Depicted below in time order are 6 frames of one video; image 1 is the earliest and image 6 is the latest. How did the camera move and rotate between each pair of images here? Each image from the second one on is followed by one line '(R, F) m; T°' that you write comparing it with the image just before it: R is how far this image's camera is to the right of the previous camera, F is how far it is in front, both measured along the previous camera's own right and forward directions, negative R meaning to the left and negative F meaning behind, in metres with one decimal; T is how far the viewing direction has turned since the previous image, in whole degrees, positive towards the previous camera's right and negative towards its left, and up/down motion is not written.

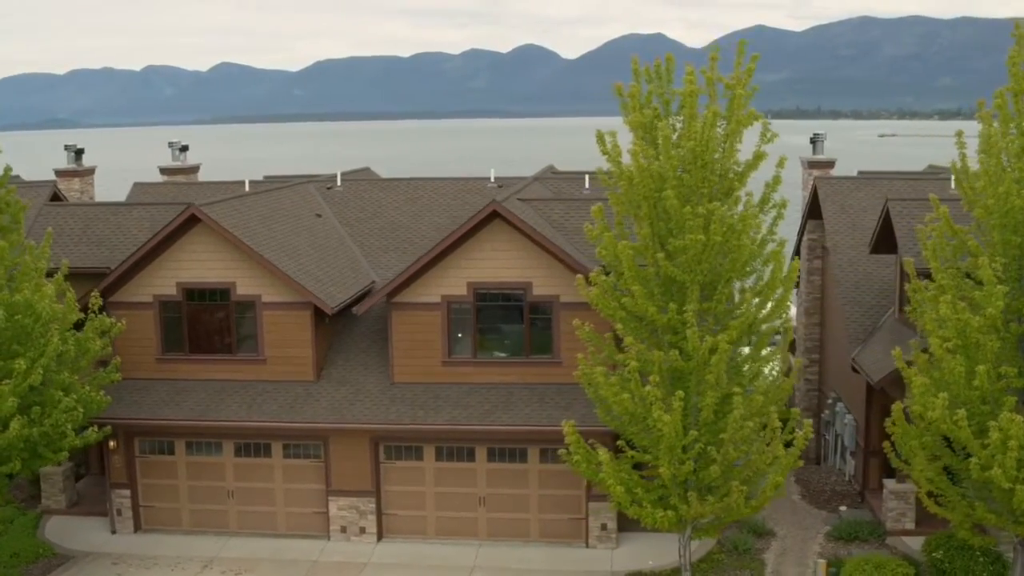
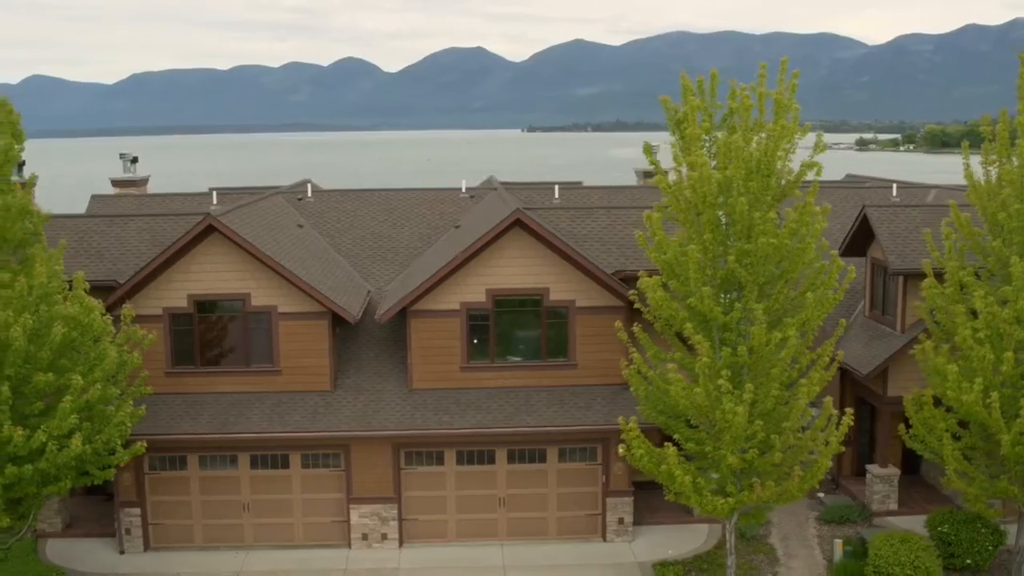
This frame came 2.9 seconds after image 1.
(-2.8, -0.4) m; +8°
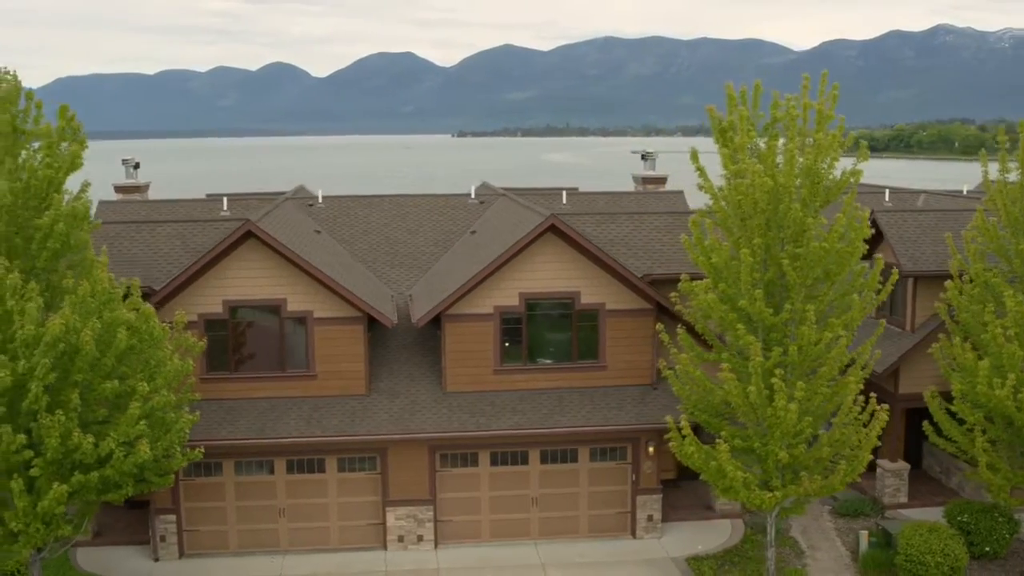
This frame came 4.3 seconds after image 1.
(-1.6, -0.3) m; +3°
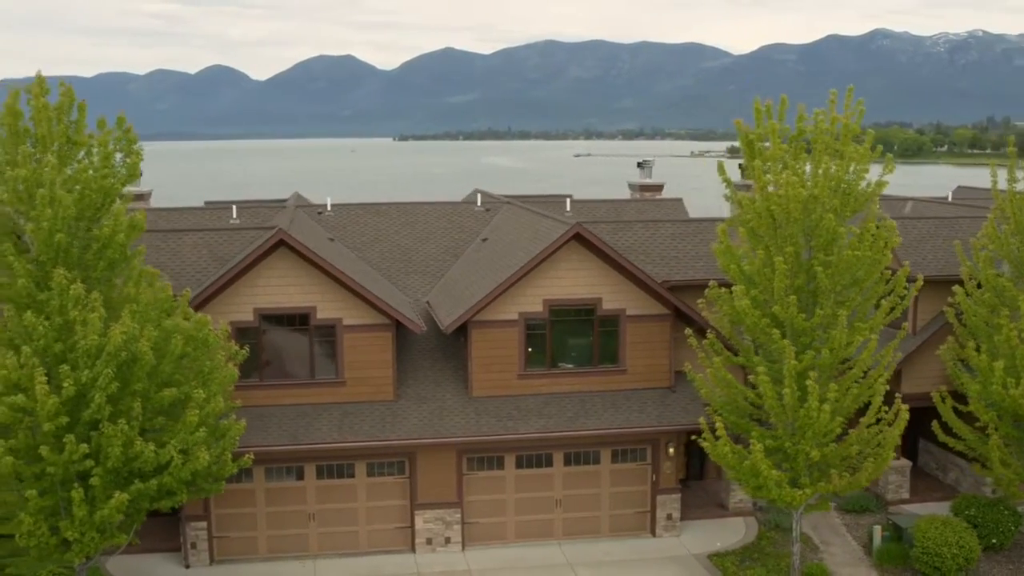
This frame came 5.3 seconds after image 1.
(-1.3, -0.4) m; +3°
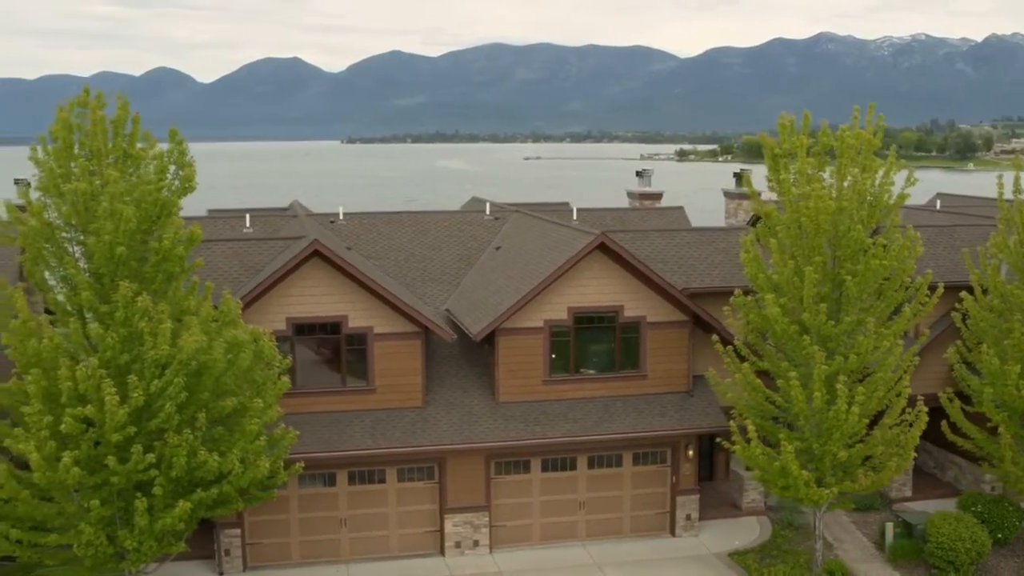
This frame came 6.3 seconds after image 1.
(-1.3, -0.5) m; +2°
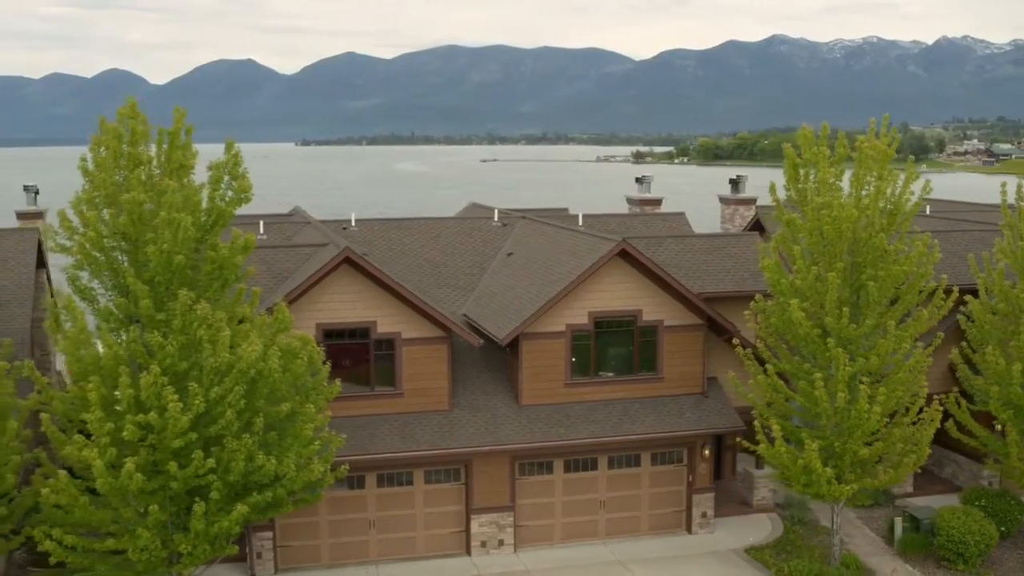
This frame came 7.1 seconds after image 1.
(-1.2, -0.5) m; +2°
